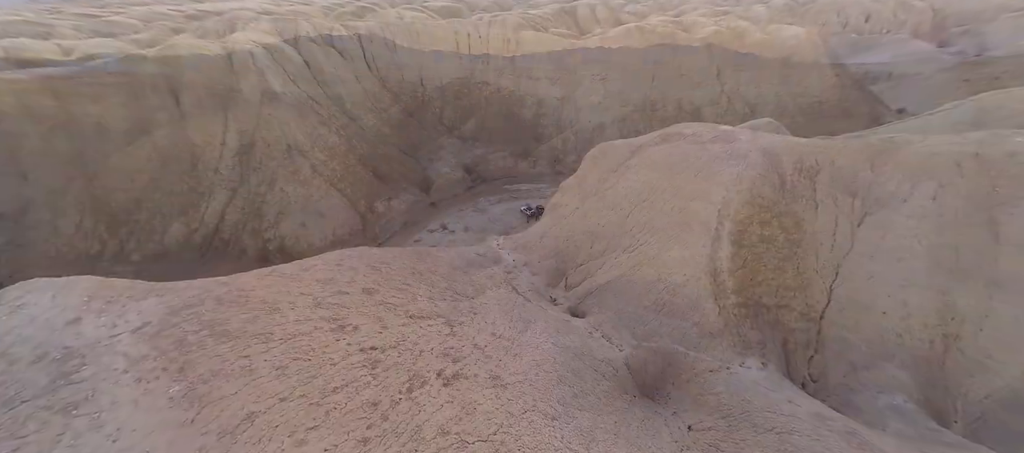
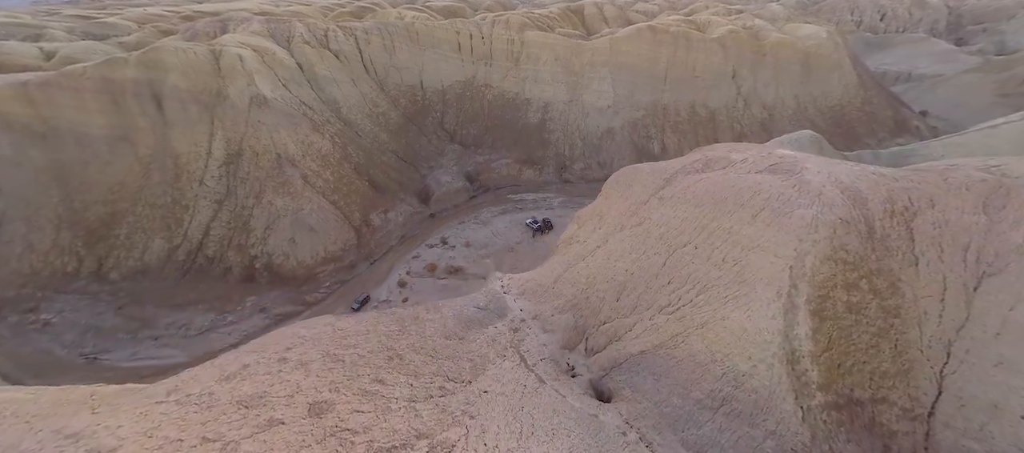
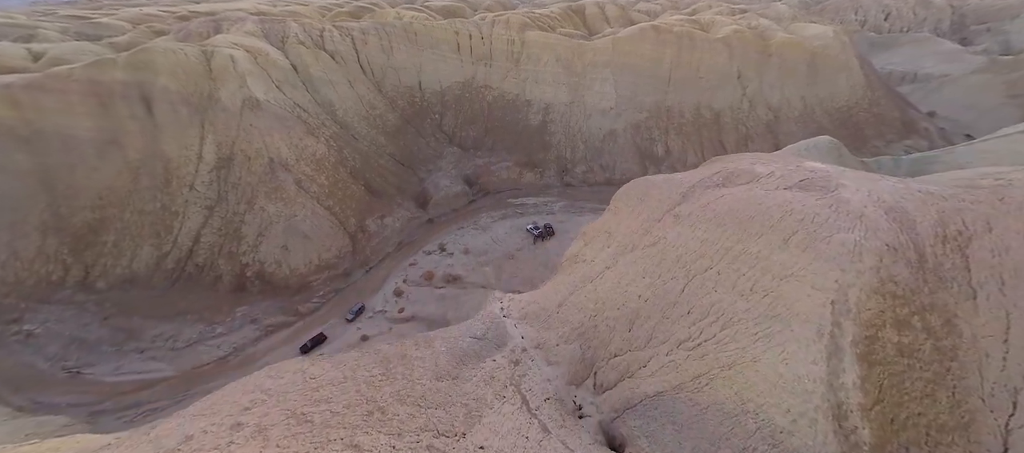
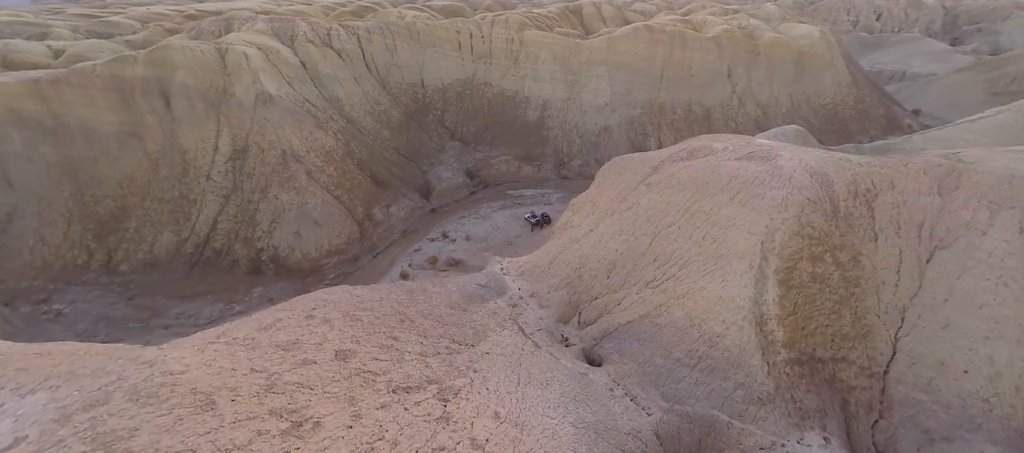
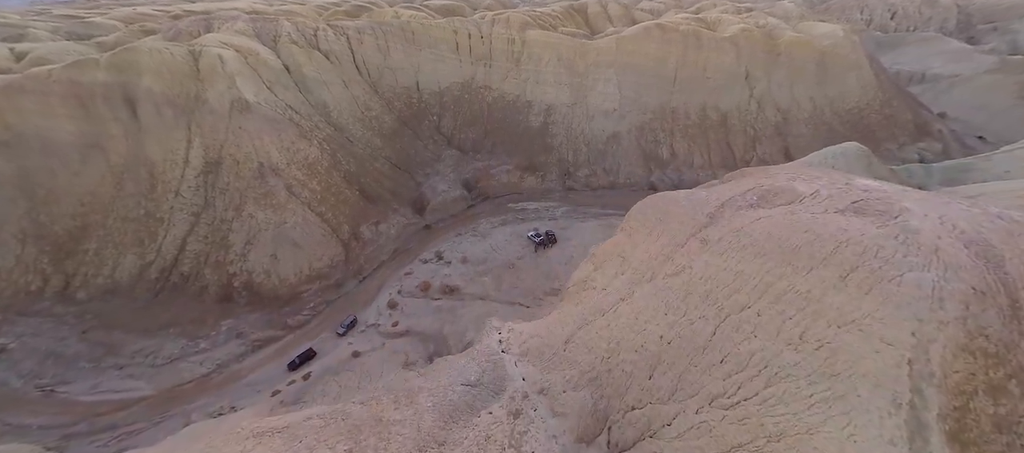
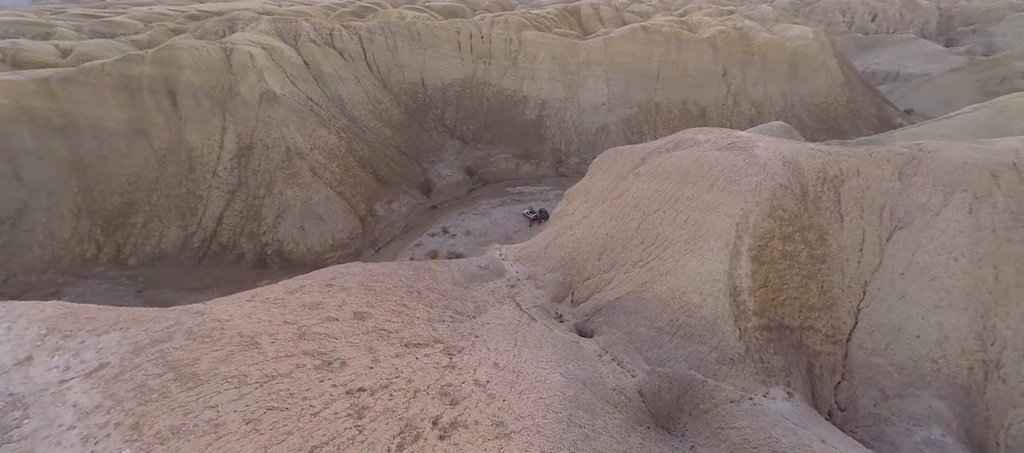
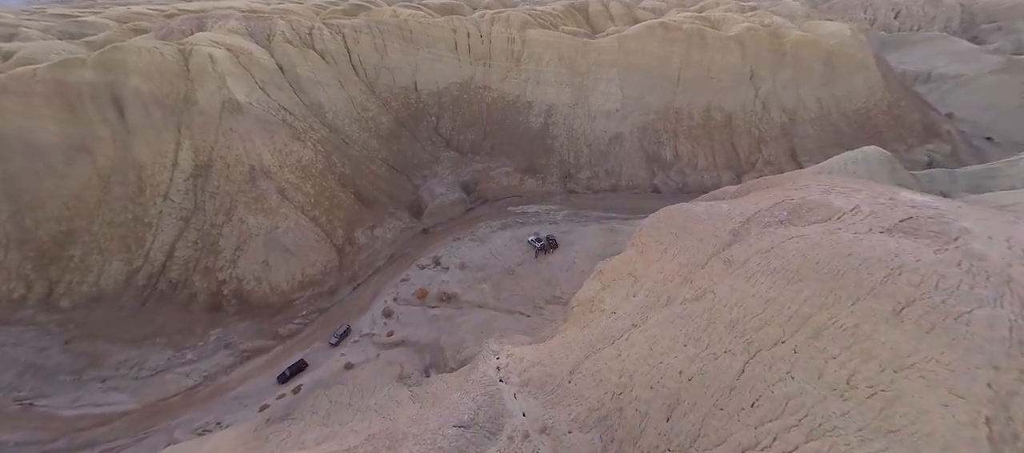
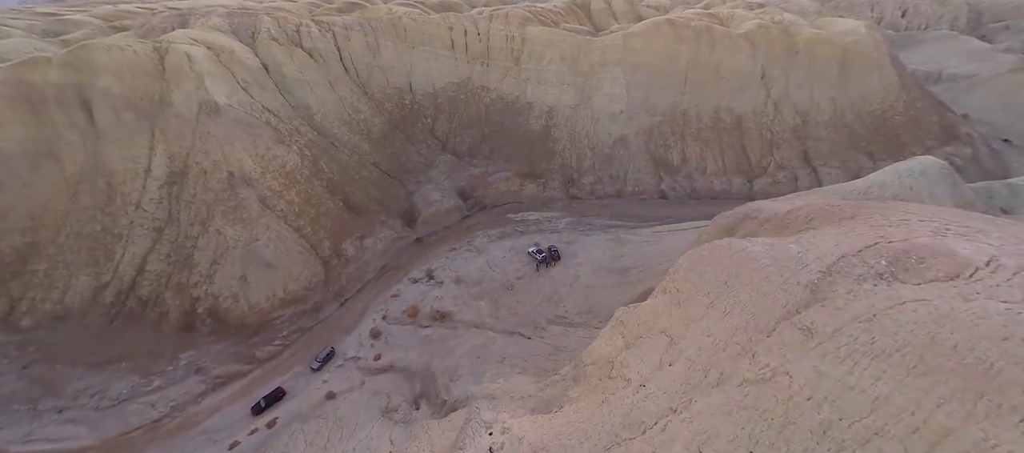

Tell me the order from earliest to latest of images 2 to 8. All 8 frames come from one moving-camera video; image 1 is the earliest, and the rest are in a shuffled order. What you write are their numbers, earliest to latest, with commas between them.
6, 4, 2, 3, 5, 7, 8
